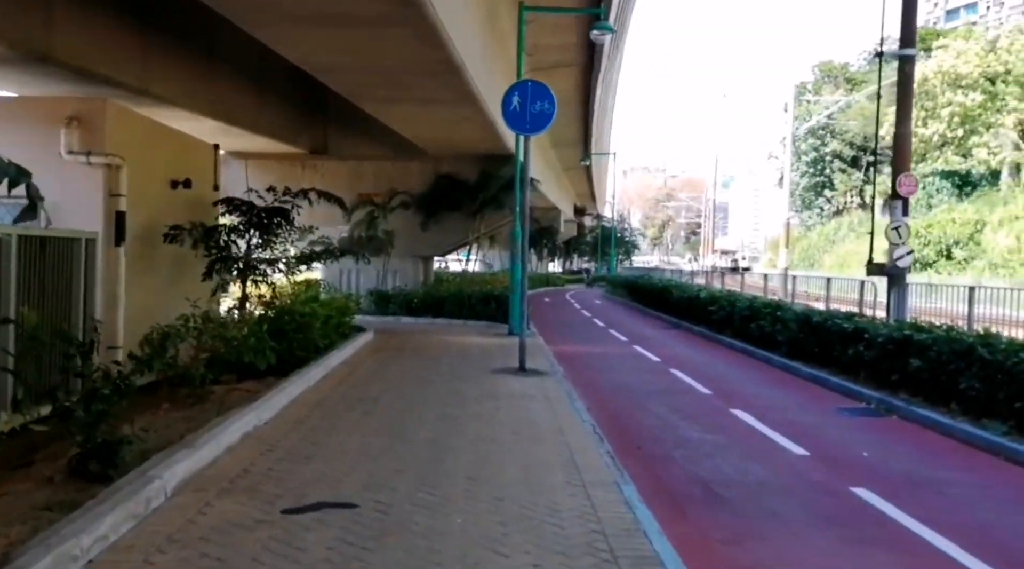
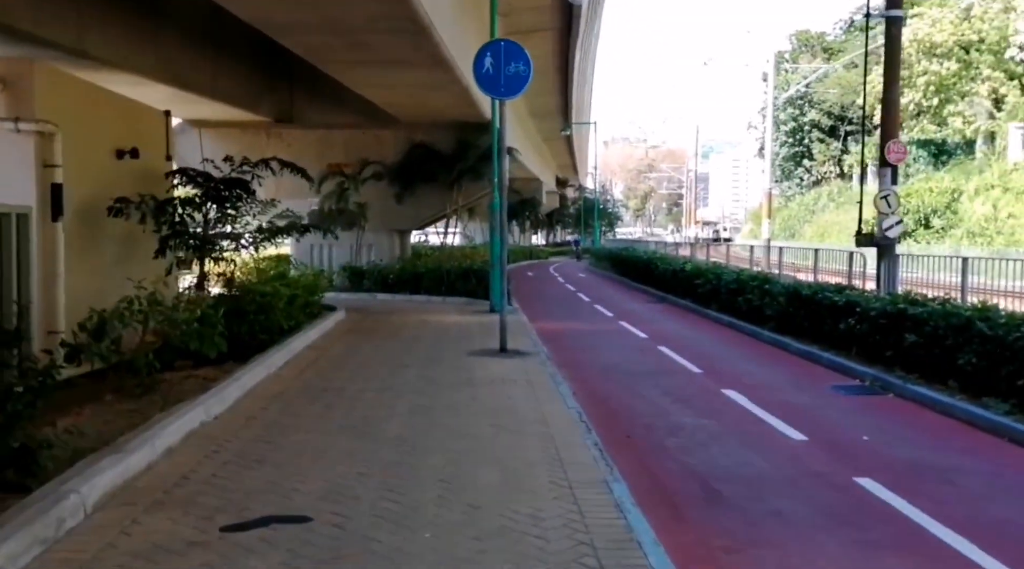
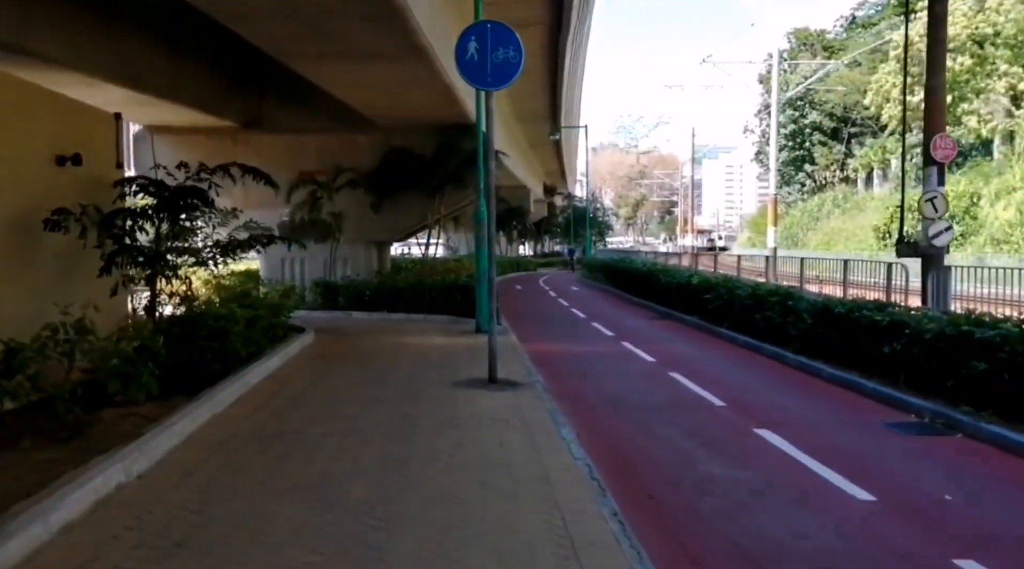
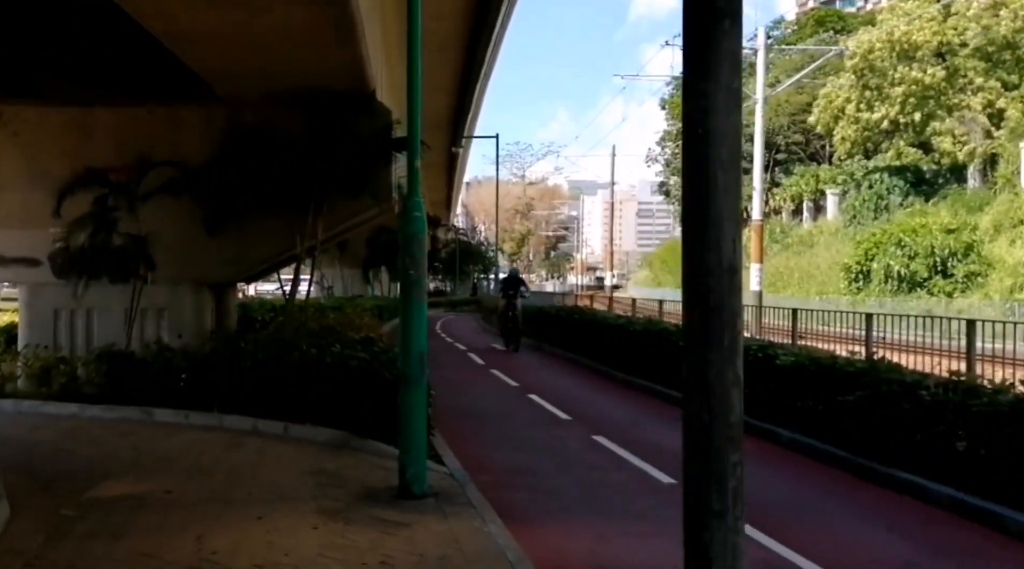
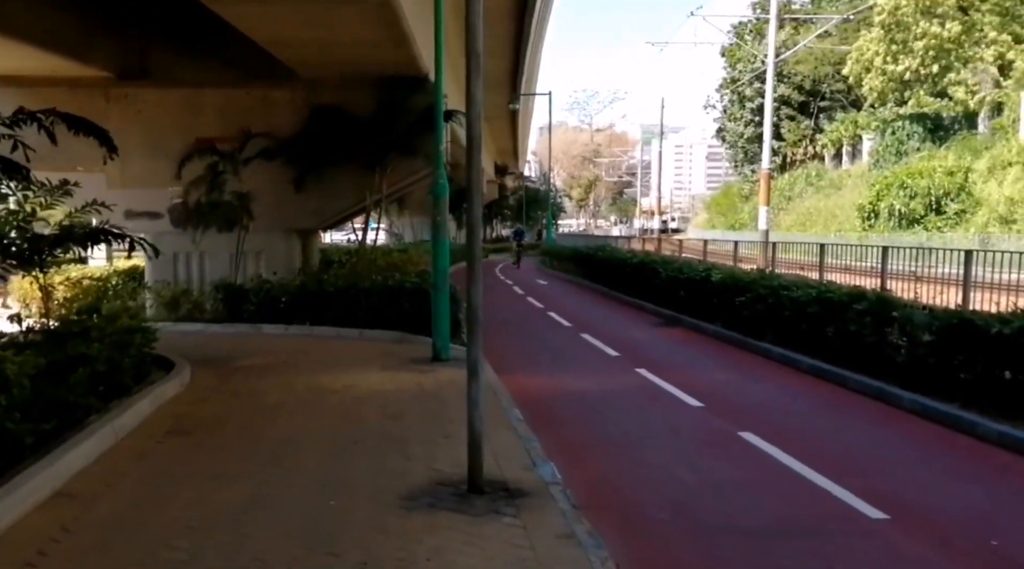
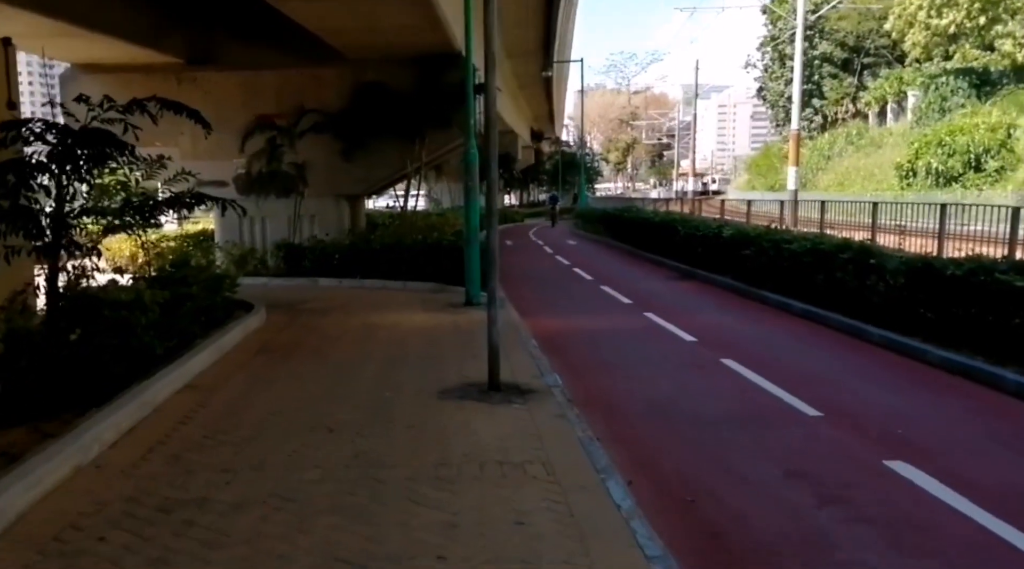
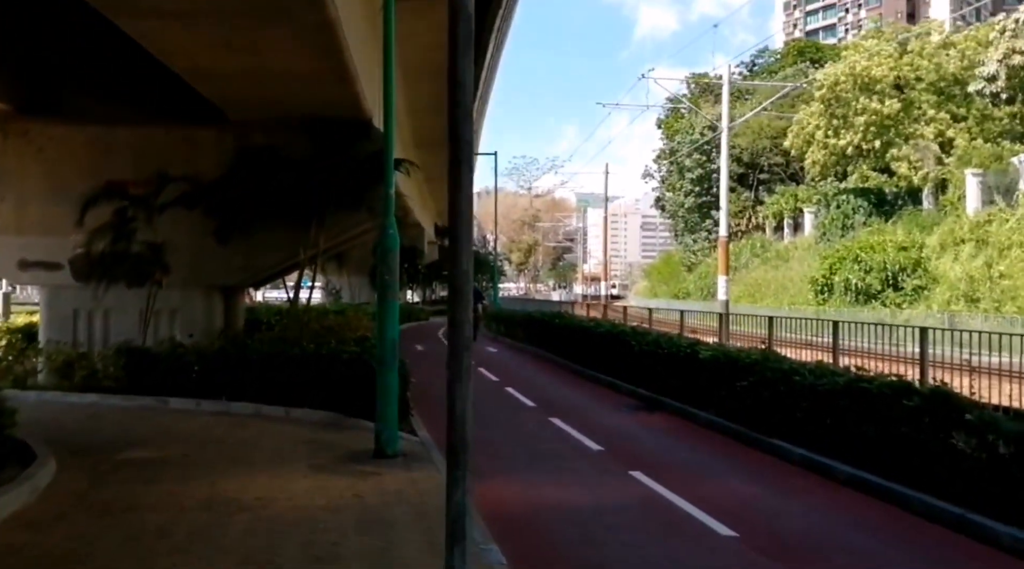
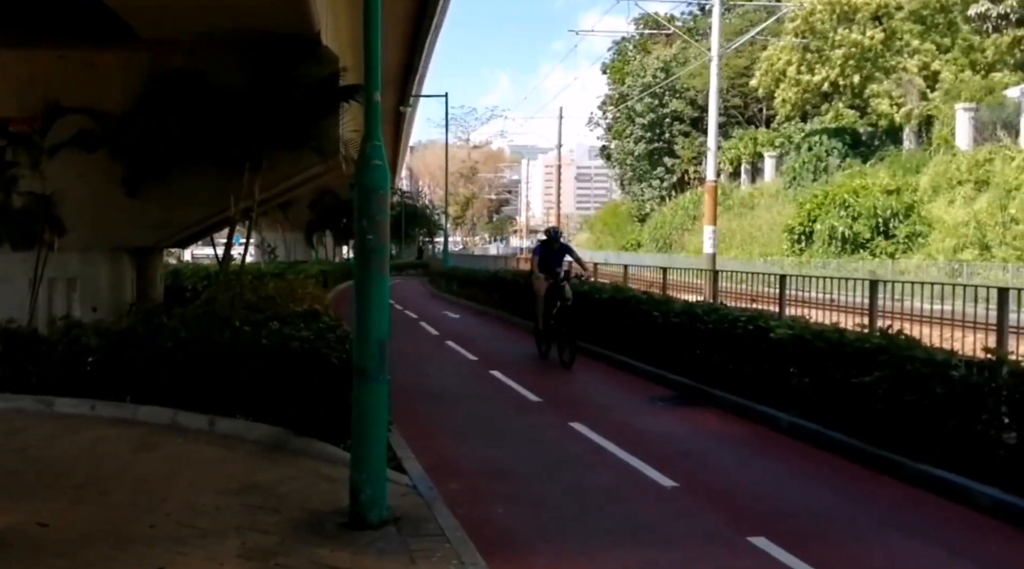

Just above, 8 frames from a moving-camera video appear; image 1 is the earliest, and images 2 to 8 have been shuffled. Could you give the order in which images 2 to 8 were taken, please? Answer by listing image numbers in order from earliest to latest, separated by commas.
2, 3, 6, 5, 7, 4, 8
